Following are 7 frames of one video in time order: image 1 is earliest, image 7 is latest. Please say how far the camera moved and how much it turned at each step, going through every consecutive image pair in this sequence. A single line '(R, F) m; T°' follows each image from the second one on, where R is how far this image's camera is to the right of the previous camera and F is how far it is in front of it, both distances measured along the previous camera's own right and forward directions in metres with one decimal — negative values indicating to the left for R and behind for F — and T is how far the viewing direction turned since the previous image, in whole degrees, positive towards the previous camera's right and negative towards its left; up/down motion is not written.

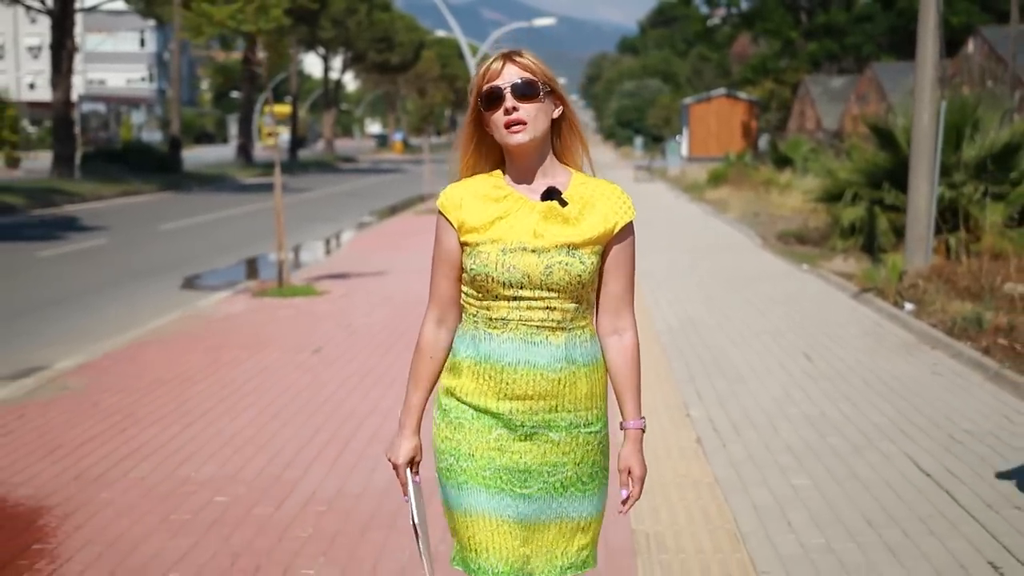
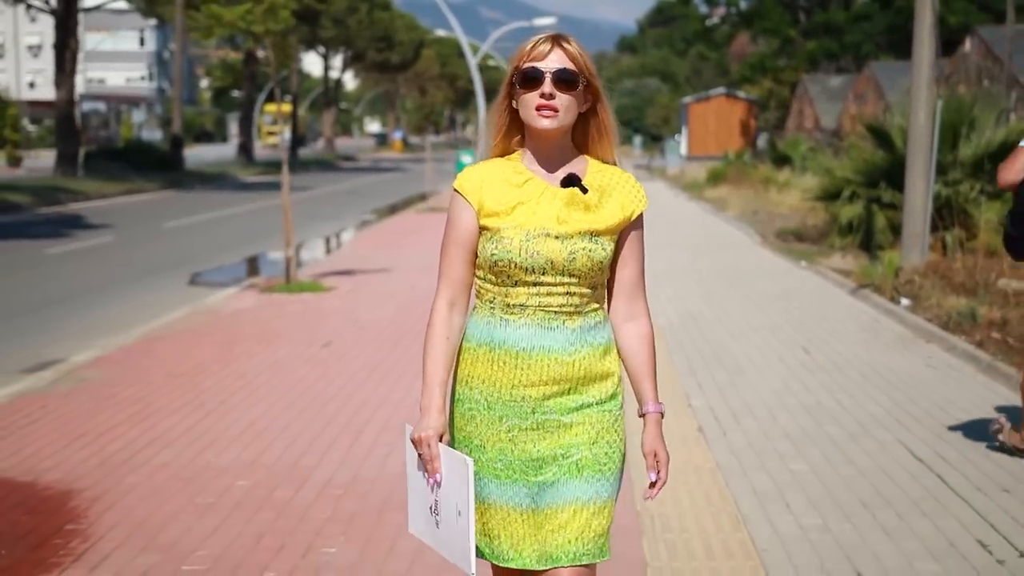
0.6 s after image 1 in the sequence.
(-0.1, -0.2) m; 0°
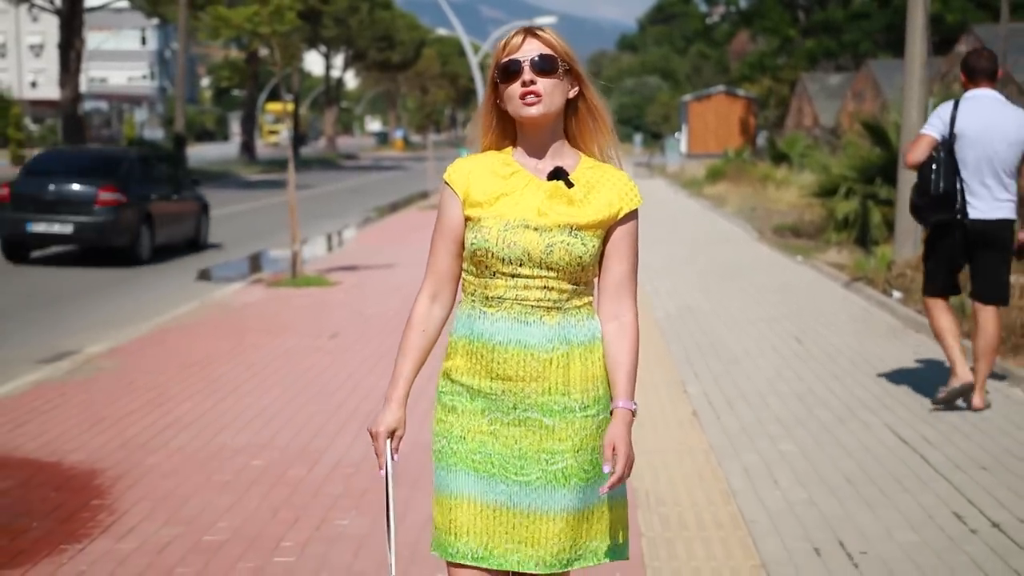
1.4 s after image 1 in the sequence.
(0.0, -0.3) m; 0°
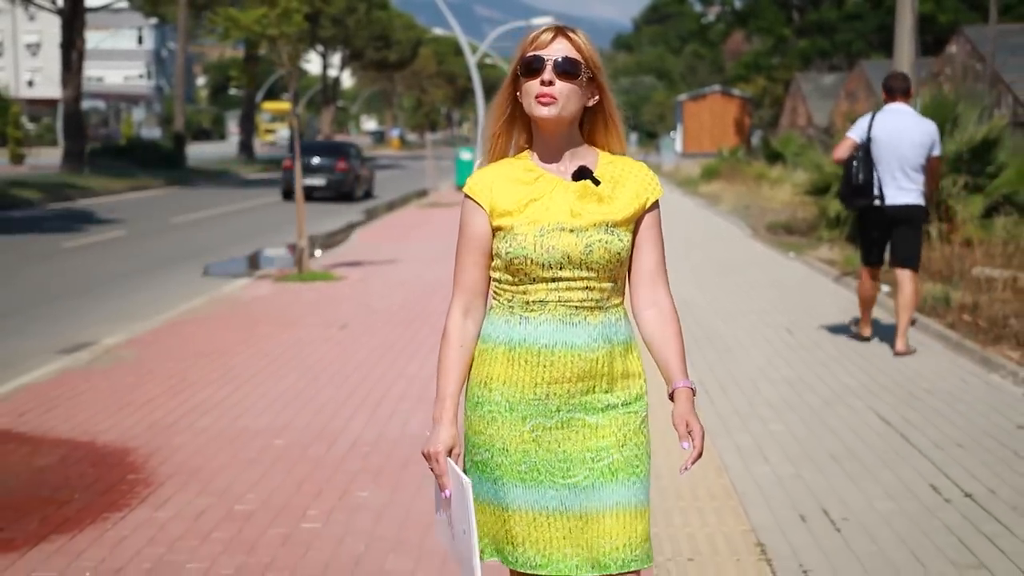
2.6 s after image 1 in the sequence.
(-0.1, -0.4) m; 0°
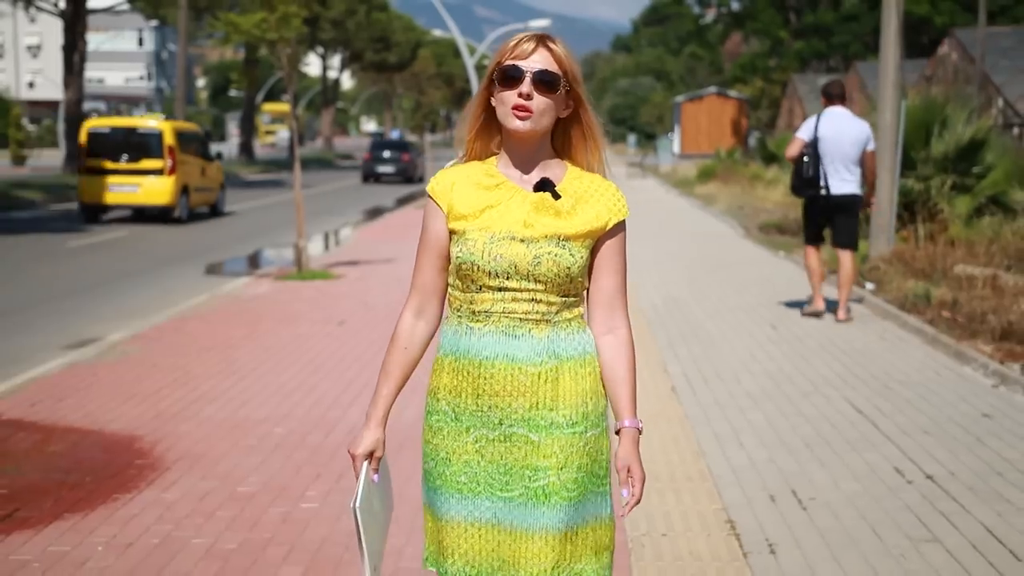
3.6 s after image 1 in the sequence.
(+0.1, -0.3) m; 0°
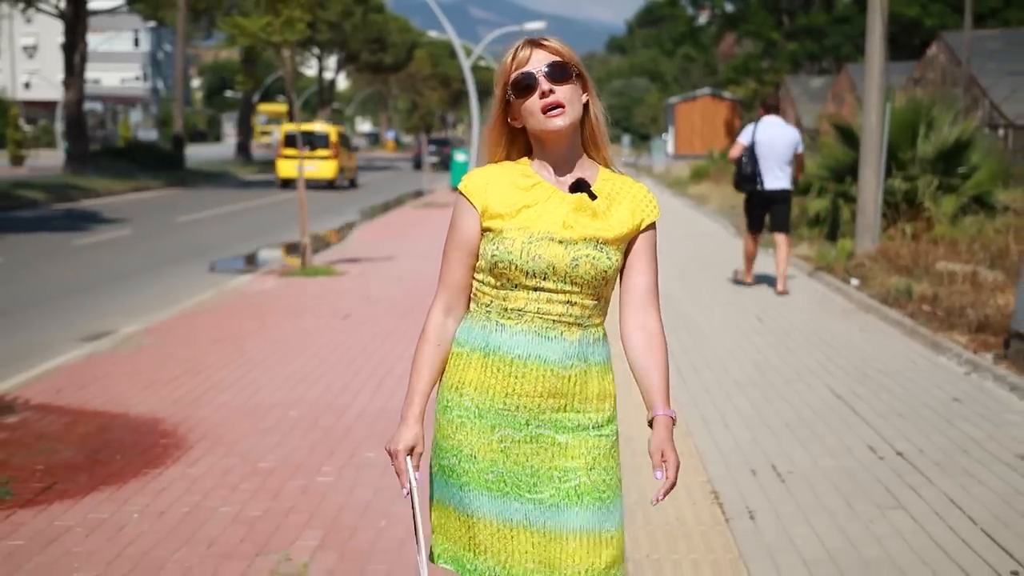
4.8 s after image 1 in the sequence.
(0.0, -0.5) m; 0°
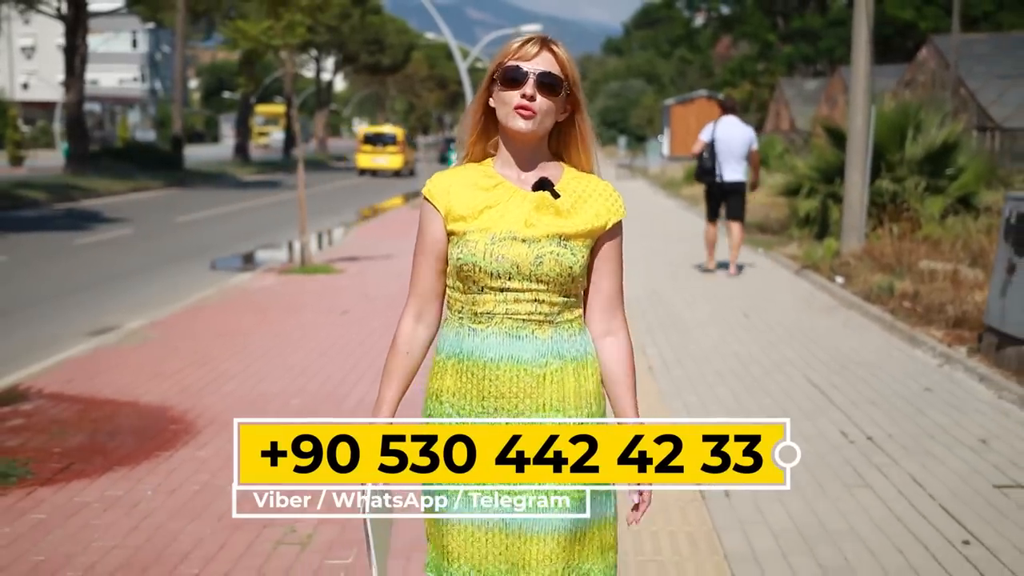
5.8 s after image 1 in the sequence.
(0.0, -0.4) m; 0°
